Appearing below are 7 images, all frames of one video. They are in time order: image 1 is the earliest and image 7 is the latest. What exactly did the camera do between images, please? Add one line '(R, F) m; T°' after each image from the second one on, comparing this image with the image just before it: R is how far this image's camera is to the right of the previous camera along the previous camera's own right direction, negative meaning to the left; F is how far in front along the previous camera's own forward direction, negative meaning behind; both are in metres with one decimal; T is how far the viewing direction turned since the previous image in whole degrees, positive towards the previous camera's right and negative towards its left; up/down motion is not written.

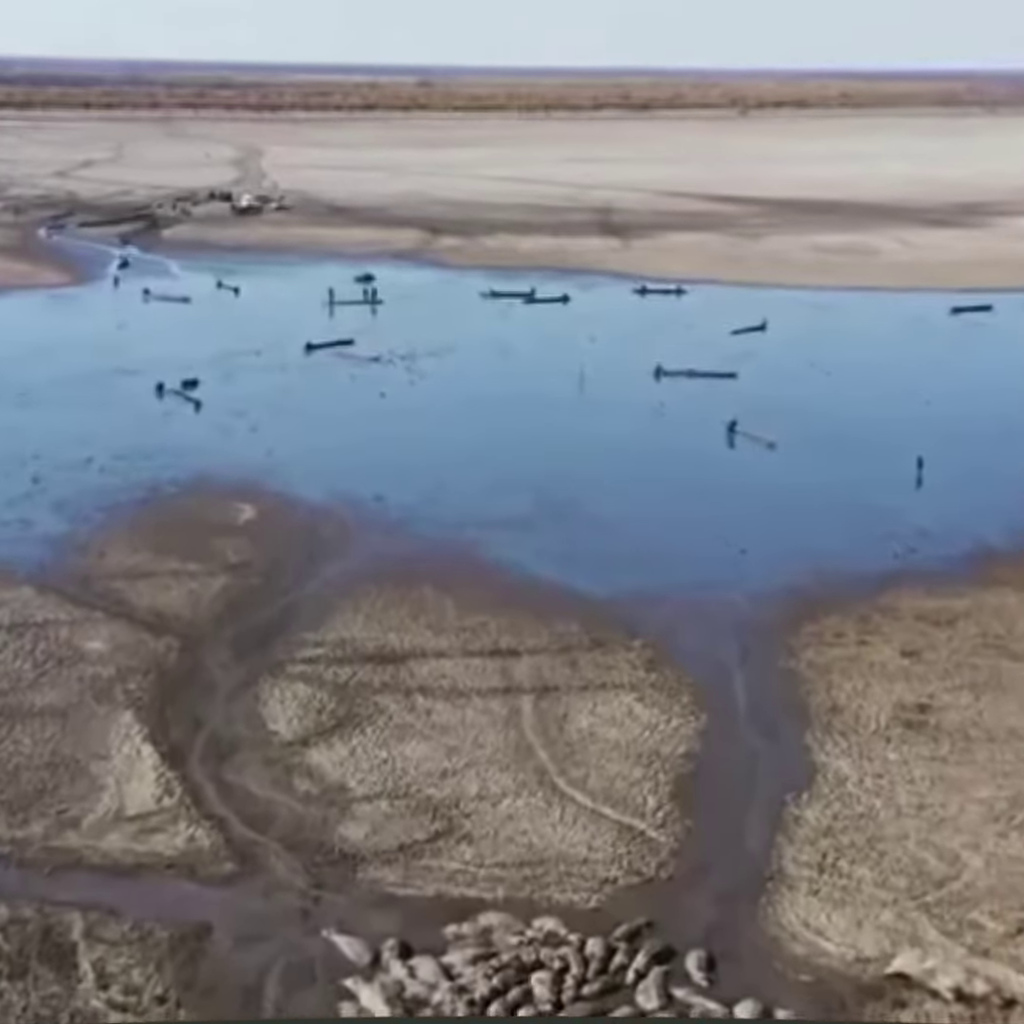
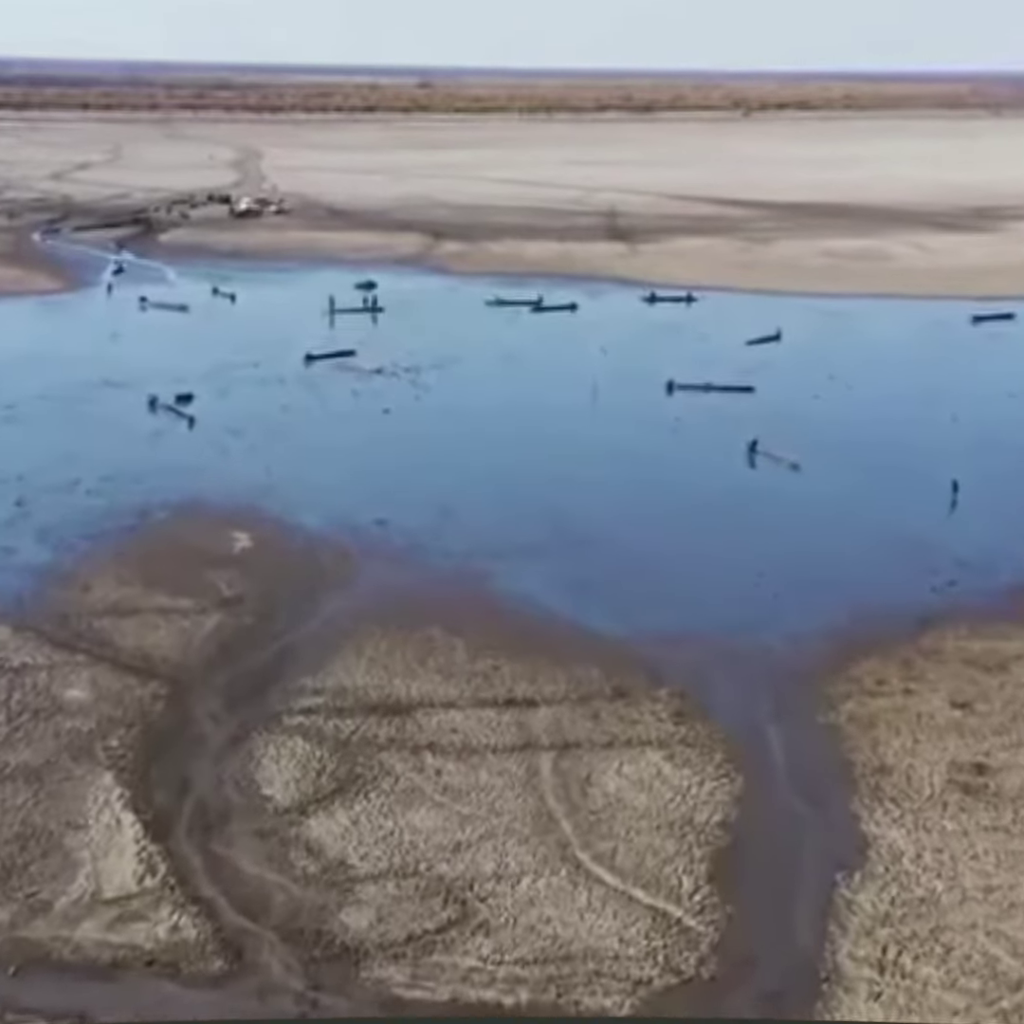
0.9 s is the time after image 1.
(-0.1, +1.0) m; 0°
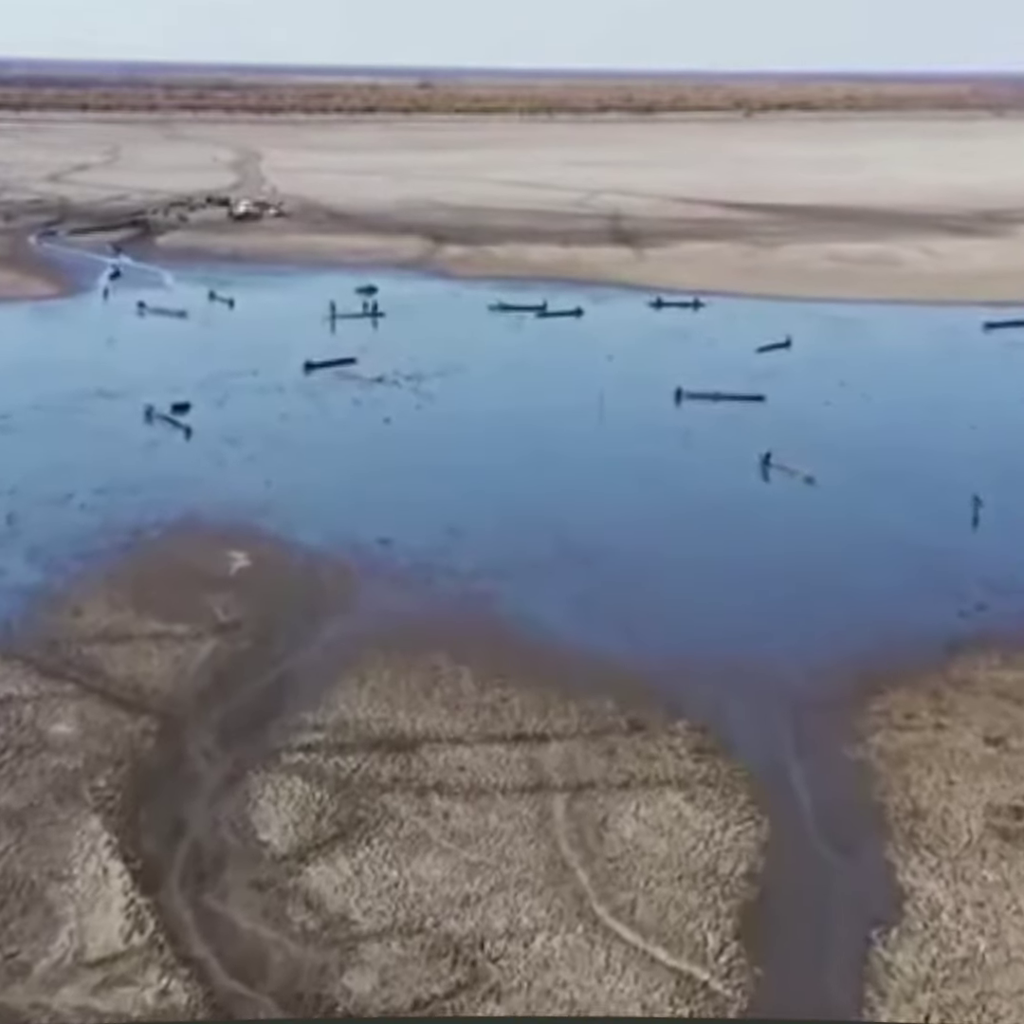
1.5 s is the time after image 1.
(-0.1, +0.6) m; 0°
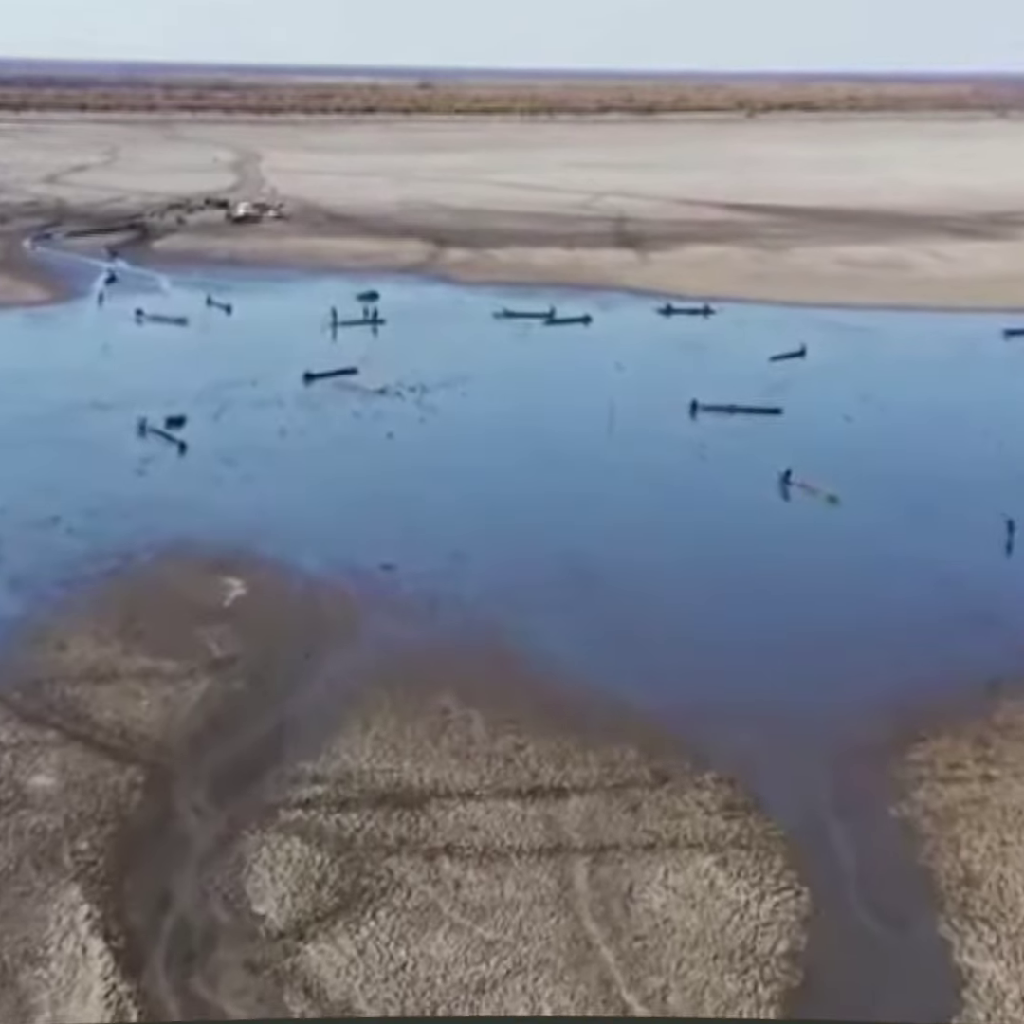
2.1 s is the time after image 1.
(-0.1, +0.8) m; 0°
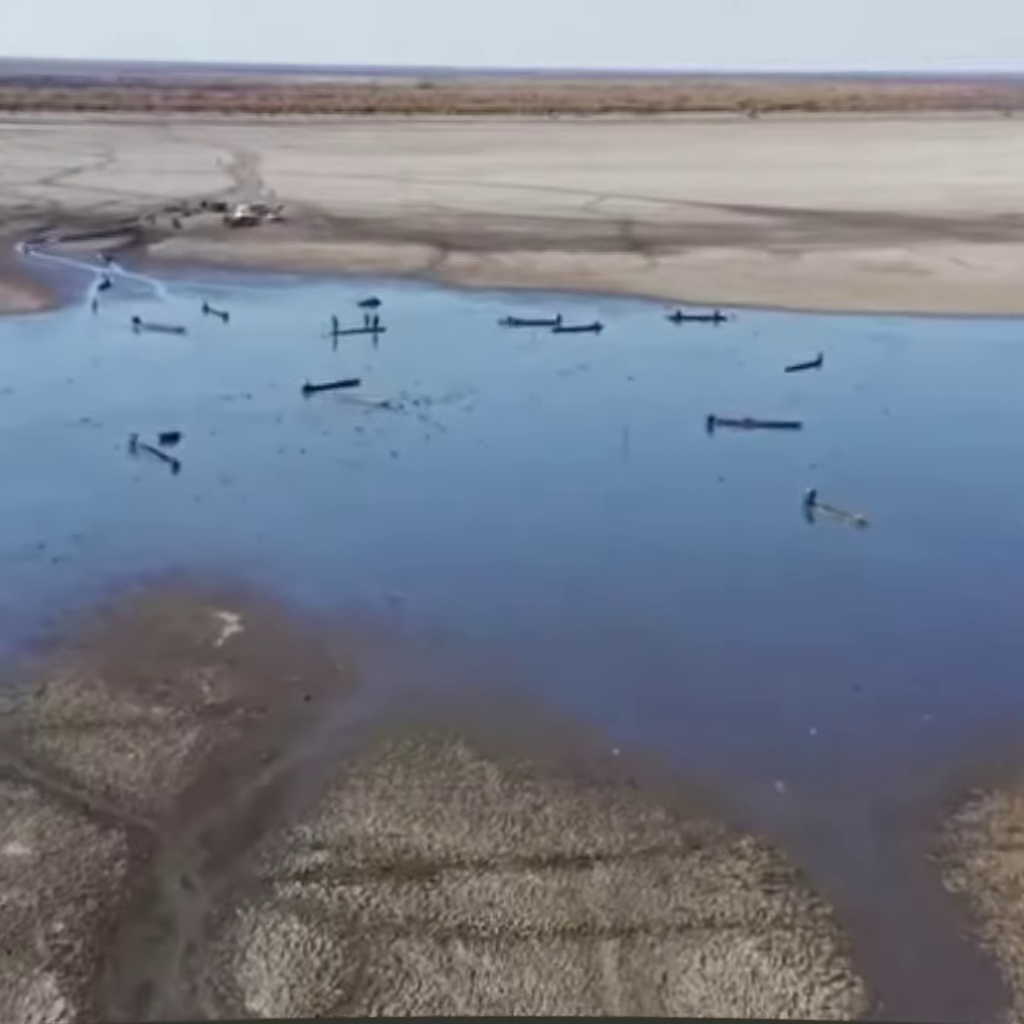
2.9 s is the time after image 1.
(-0.1, +0.9) m; 0°
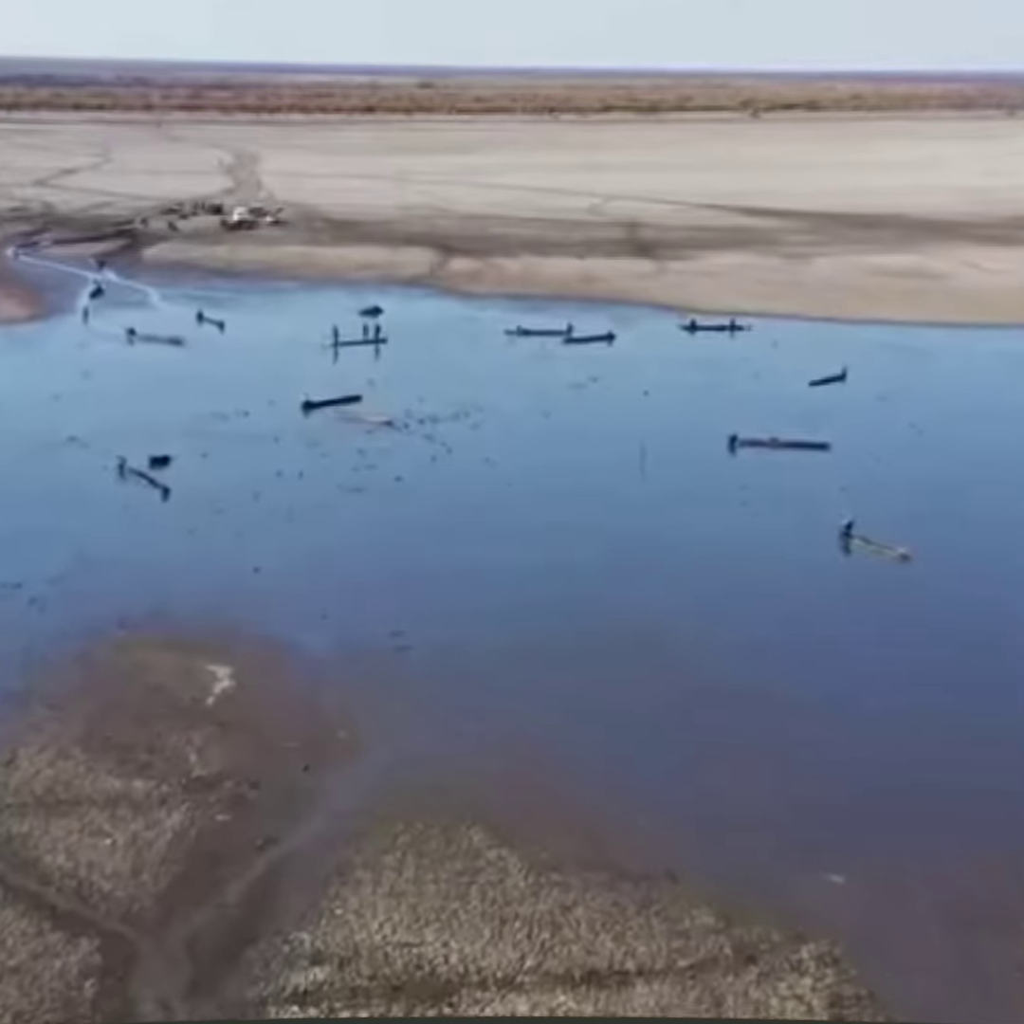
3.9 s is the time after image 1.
(-0.2, +1.2) m; 0°
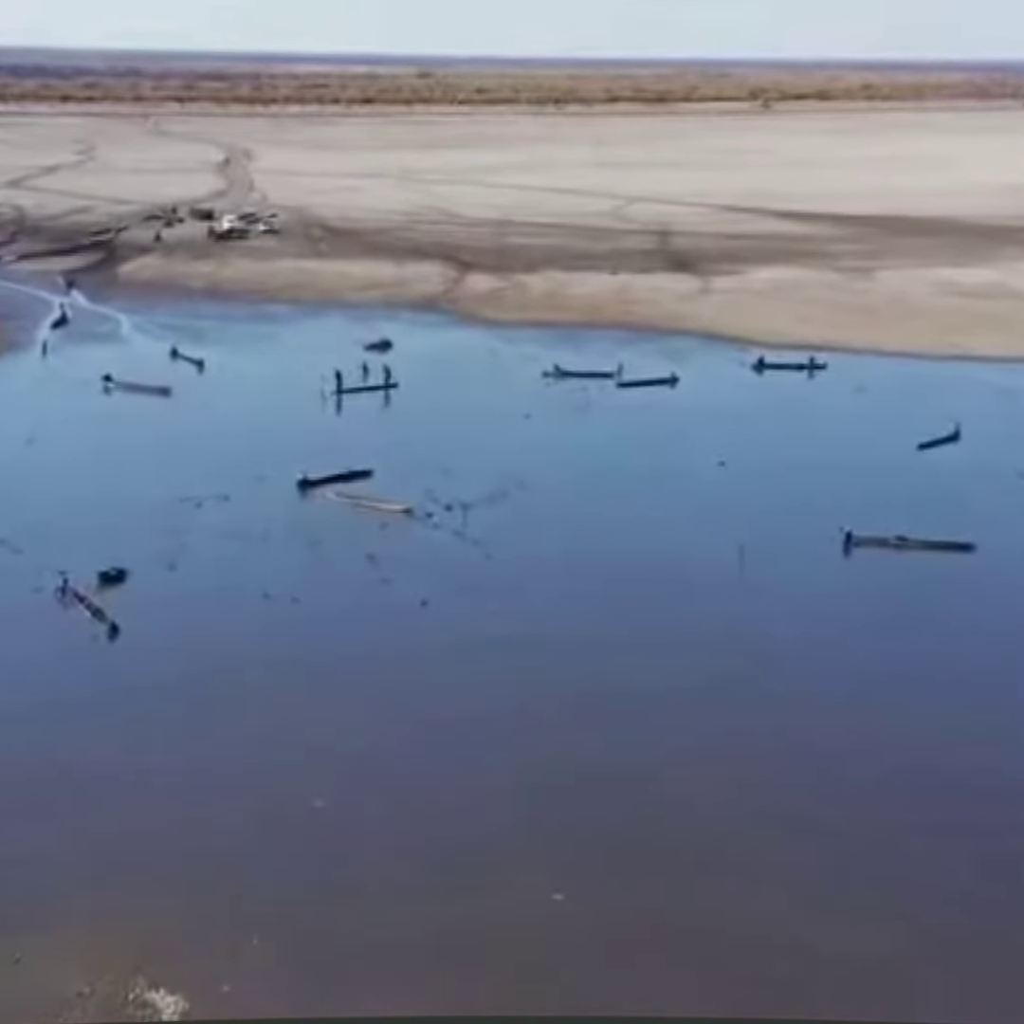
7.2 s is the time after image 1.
(-0.7, +4.5) m; 0°
